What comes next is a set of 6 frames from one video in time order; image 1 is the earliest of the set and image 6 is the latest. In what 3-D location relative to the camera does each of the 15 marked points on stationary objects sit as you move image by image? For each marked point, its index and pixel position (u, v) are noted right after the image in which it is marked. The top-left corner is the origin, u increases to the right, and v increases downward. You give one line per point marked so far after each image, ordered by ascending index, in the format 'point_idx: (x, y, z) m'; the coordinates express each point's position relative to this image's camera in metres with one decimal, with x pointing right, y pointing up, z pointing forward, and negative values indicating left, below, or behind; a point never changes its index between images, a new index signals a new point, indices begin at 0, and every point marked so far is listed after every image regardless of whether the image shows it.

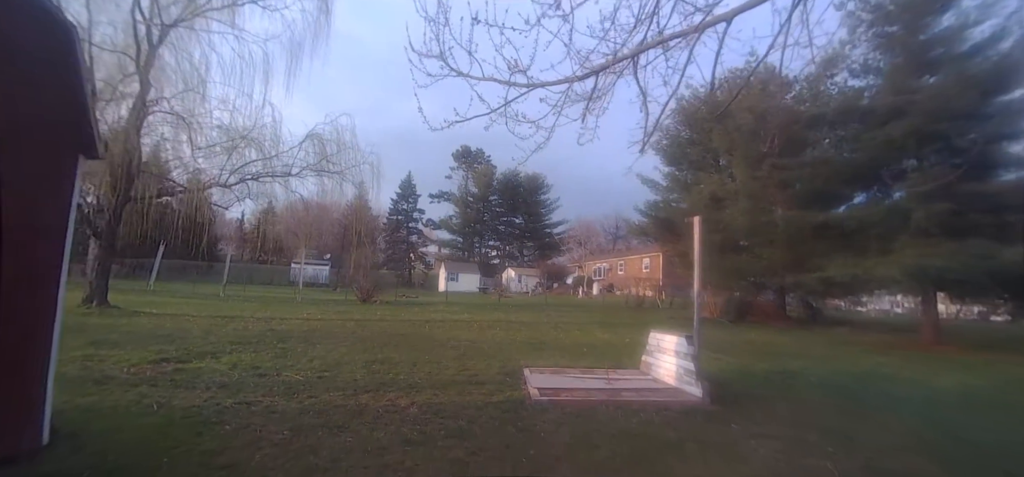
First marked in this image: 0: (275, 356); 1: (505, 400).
0: (-4.7, -2.3, +8.9) m
1: (-0.1, -2.3, +6.4) m
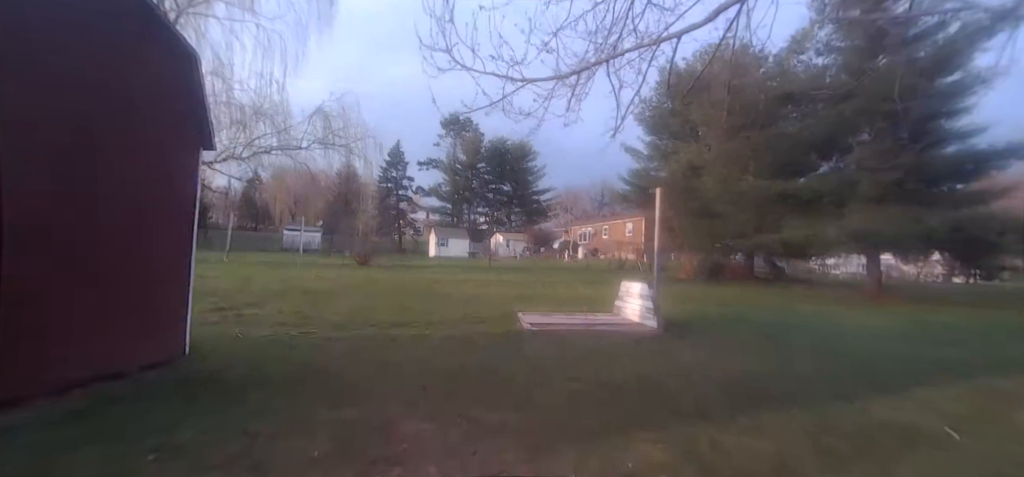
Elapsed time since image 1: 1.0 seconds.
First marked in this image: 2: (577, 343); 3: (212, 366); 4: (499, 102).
0: (-4.8, -1.6, +10.6) m
1: (-0.2, -1.7, +8.2) m
2: (+1.0, -1.7, +7.3) m
3: (-3.7, -1.5, +5.7) m
4: (-0.2, +1.9, +6.0) m
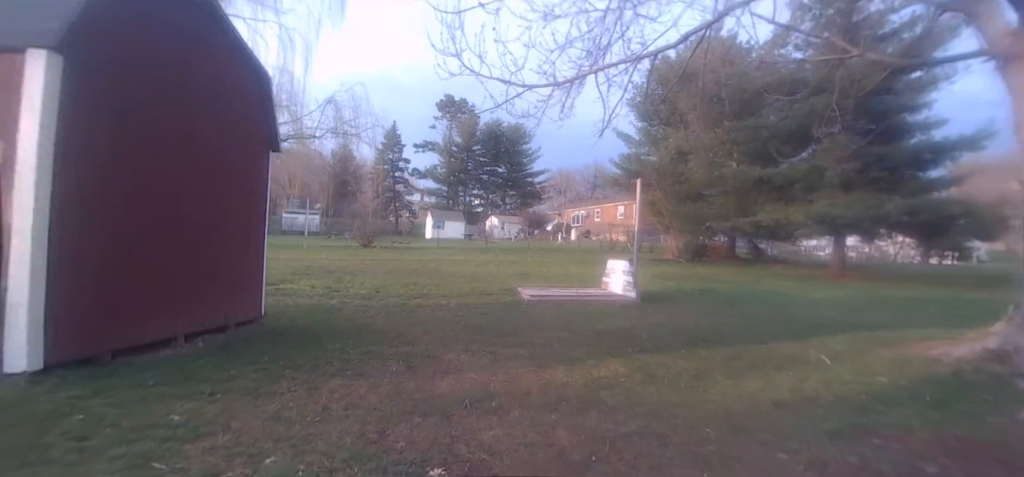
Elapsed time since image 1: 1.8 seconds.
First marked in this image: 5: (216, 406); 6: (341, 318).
0: (-4.8, -1.2, +12.1) m
1: (-0.1, -1.4, +9.7) m
2: (+1.1, -1.4, +8.9) m
3: (-3.6, -1.3, +7.2) m
4: (-0.1, +2.1, +7.4) m
5: (-2.1, -1.2, +3.4) m
6: (-2.8, -1.3, +7.6) m
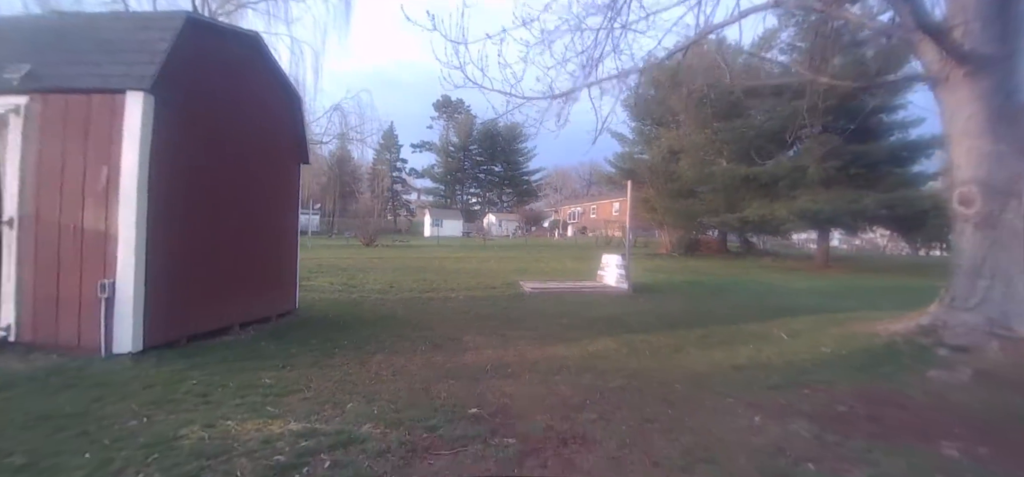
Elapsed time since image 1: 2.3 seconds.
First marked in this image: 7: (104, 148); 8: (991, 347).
0: (-4.7, -1.2, +12.9) m
1: (0.0, -1.3, +10.7) m
2: (+1.2, -1.3, +9.9) m
3: (-3.5, -1.3, +8.1) m
4: (-0.1, +2.1, +8.3) m
5: (-2.0, -1.3, +4.3) m
6: (-2.7, -1.3, +8.5) m
7: (-4.2, +0.9, +4.7) m
8: (+5.9, -1.3, +5.6) m
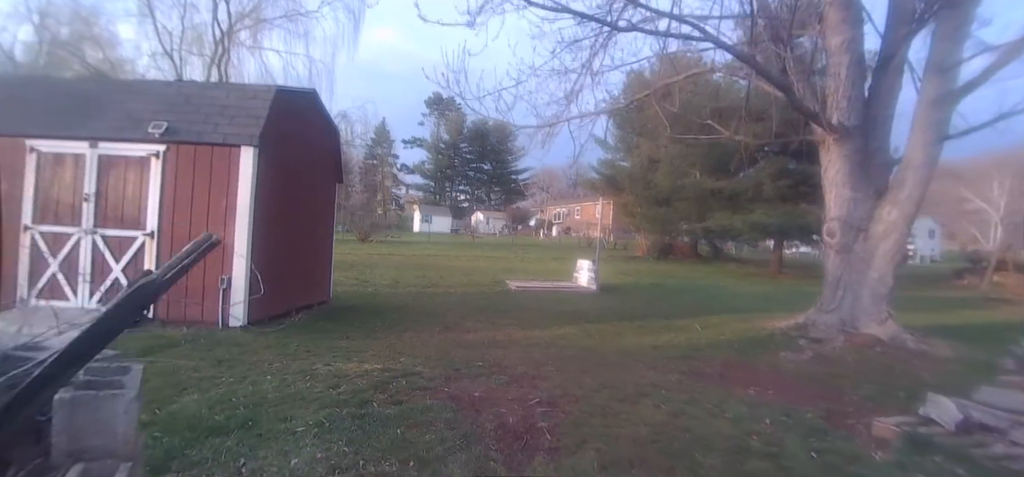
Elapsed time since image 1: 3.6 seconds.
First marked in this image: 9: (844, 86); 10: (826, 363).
0: (-5.1, -1.2, +15.0) m
1: (-0.4, -1.5, +12.9) m
2: (+0.9, -1.5, +12.1) m
3: (-3.8, -1.4, +10.2) m
4: (-0.3, +1.9, +10.5) m
5: (-2.2, -1.5, +6.4) m
6: (-3.0, -1.4, +10.6) m
7: (-4.3, +0.8, +6.8) m
8: (+5.8, -1.8, +8.0) m
9: (+6.1, +2.8, +8.3) m
10: (+4.6, -1.8, +6.7) m
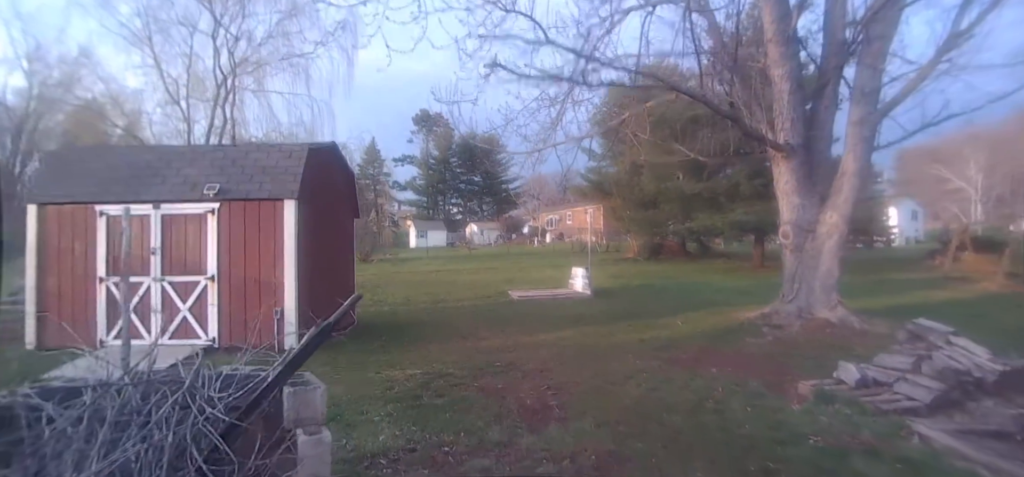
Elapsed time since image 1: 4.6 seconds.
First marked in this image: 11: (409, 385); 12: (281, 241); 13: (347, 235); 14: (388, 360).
0: (-5.1, -2.0, +16.2) m
1: (-0.3, -2.0, +14.2) m
2: (+0.9, -1.9, +13.4) m
3: (-3.7, -2.1, +11.5) m
4: (-0.4, +1.5, +11.9) m
5: (-2.0, -2.0, +7.7) m
6: (-2.9, -2.1, +11.9) m
7: (-4.3, +0.1, +8.1) m
8: (+5.9, -1.8, +9.4) m
9: (+5.9, +2.8, +9.8) m
10: (+4.8, -1.9, +8.1) m
11: (-1.3, -1.9, +5.9) m
12: (-4.1, 0.0, +8.0) m
13: (-4.0, +0.1, +11.0) m
14: (-2.0, -2.0, +7.3) m
